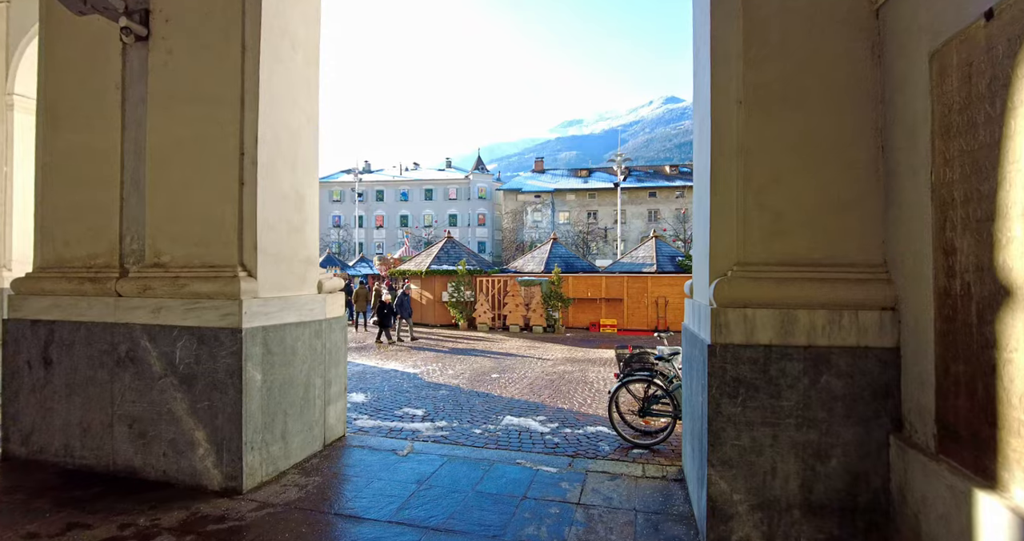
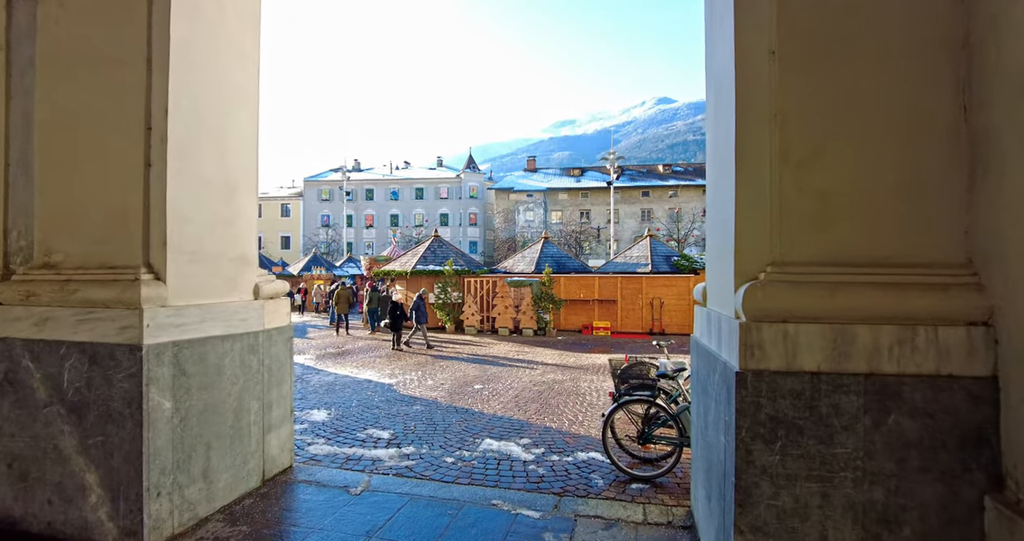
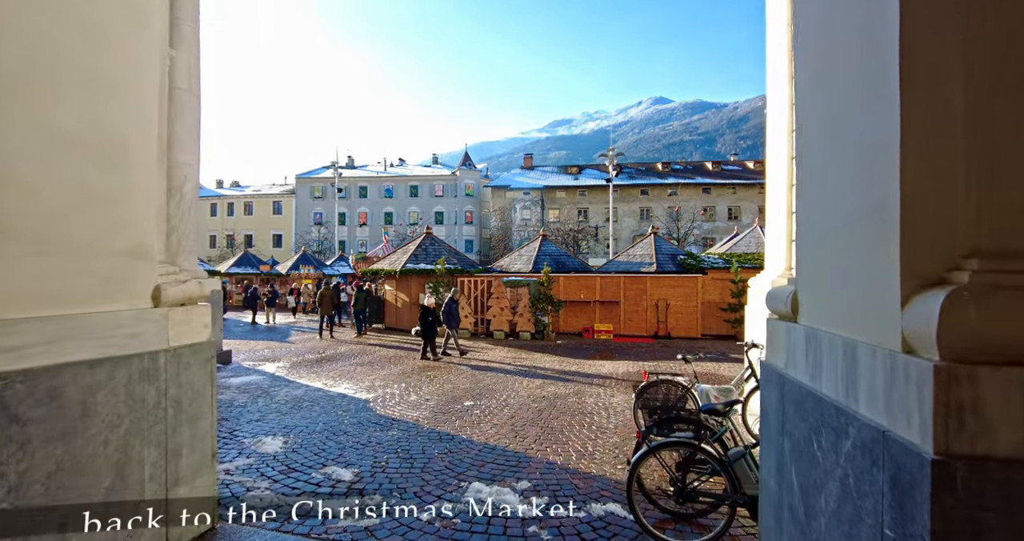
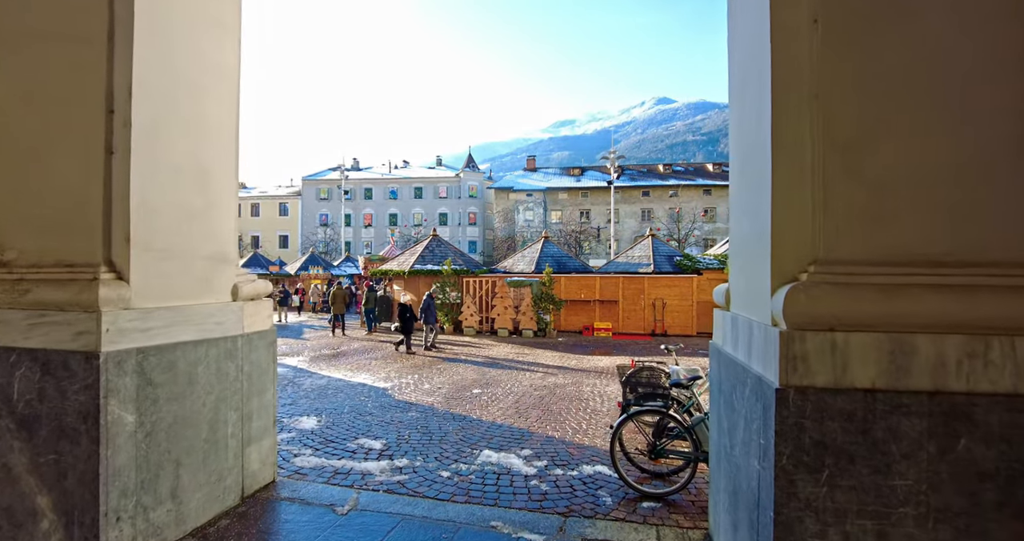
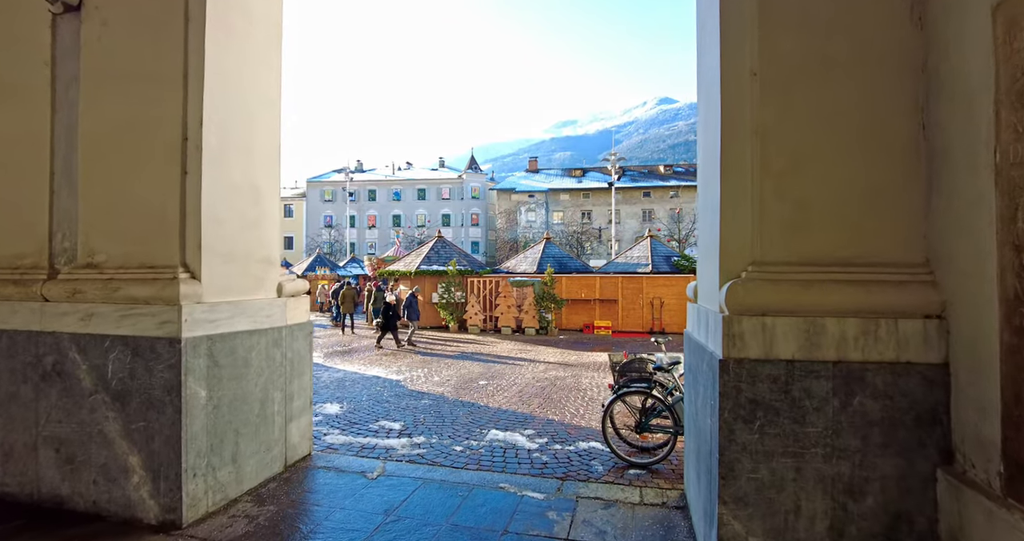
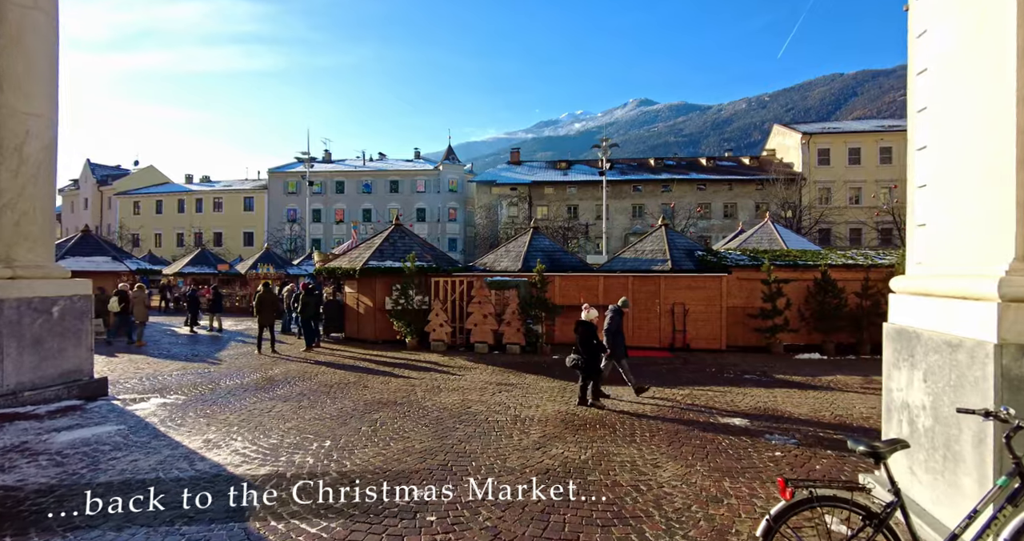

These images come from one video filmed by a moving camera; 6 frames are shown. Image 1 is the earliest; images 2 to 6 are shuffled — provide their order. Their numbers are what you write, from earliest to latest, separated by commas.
5, 2, 4, 3, 6
